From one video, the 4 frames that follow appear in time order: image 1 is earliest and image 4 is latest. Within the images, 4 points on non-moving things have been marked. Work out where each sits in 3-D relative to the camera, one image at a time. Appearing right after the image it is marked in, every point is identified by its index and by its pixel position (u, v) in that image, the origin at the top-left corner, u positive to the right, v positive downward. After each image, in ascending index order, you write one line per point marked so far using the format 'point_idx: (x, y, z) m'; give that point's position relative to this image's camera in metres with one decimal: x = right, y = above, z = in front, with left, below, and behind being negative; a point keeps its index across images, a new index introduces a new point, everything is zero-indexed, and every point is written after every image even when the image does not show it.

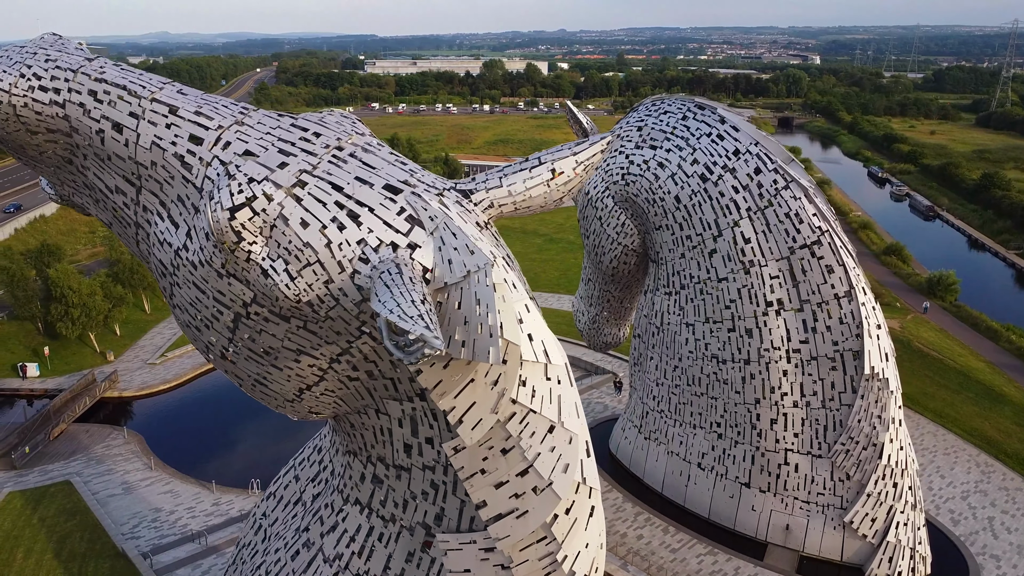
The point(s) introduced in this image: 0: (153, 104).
0: (-2.2, +1.1, +4.2) m
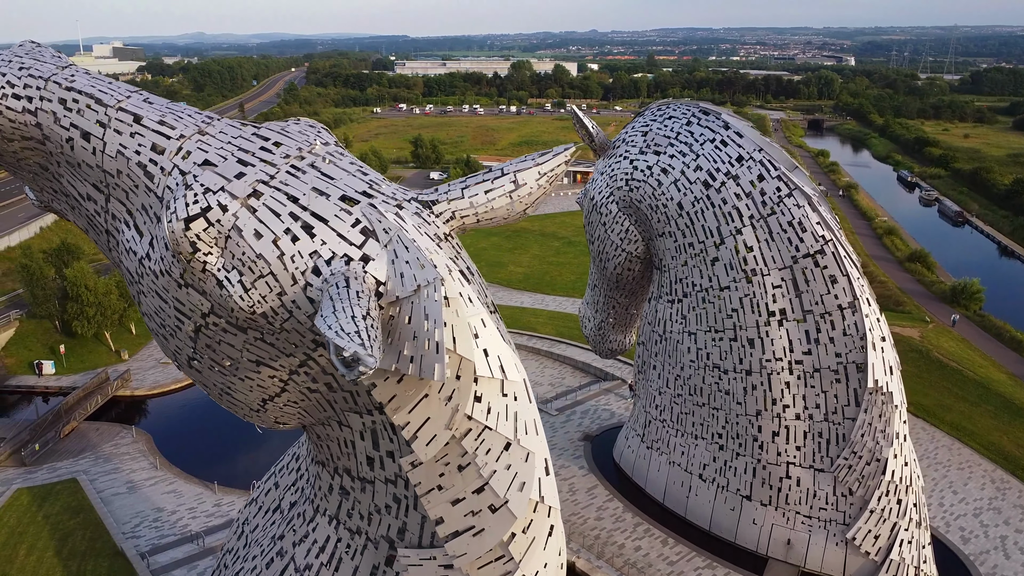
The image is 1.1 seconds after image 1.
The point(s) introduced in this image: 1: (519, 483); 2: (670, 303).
0: (-2.4, +1.1, +4.2) m
1: (0.0, -1.1, +3.9) m
2: (+2.3, -0.2, +10.1) m
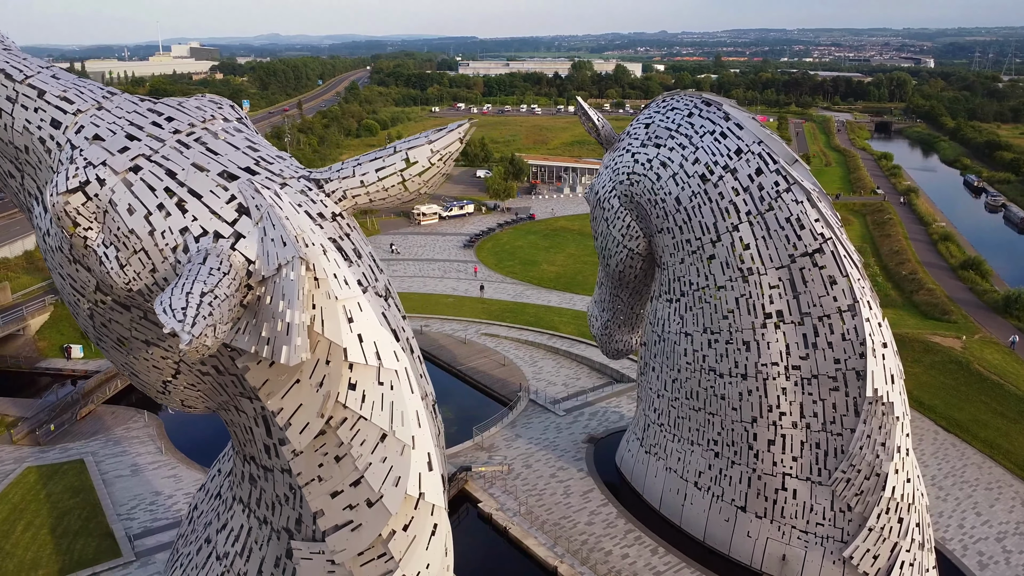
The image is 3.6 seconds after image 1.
0: (-3.0, +1.2, +4.2) m
1: (-0.6, -1.0, +3.7) m
2: (+2.2, -0.2, +9.7) m
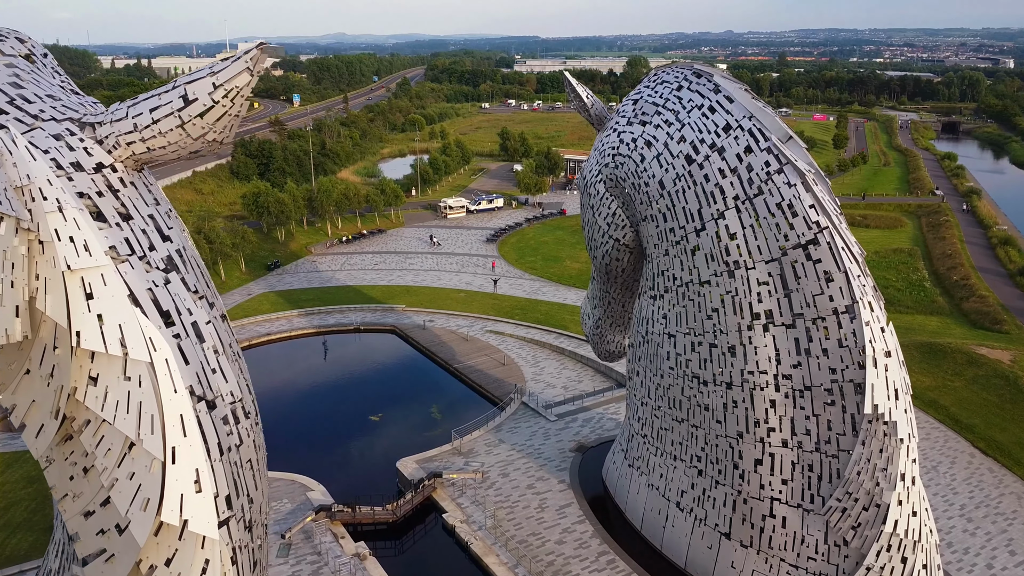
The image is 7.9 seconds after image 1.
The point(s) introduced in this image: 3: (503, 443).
0: (-3.8, +1.4, +3.6) m
1: (-1.5, -0.9, +2.9) m
2: (+1.8, -0.1, +8.7) m
3: (-0.2, -2.6, +11.6) m
